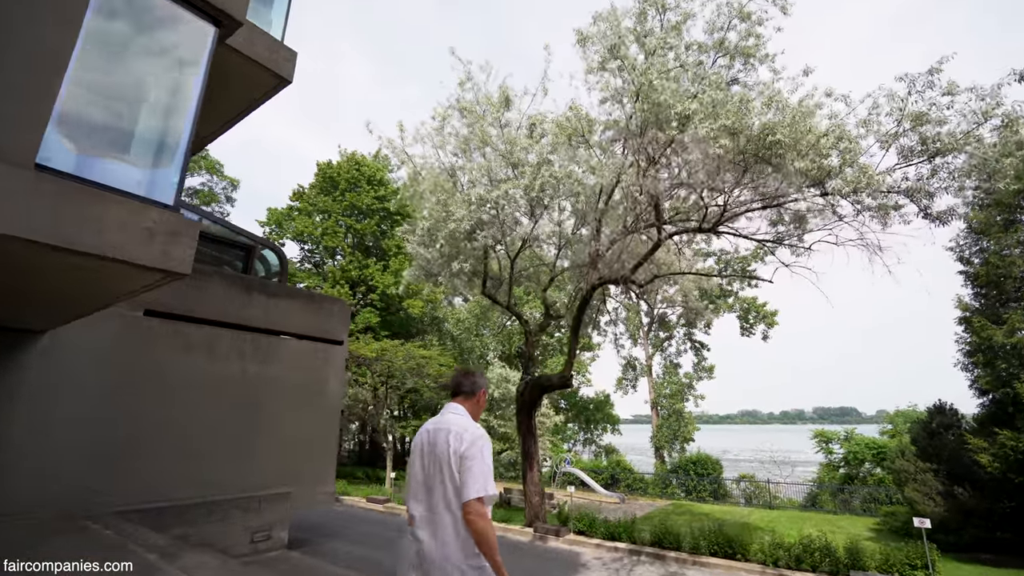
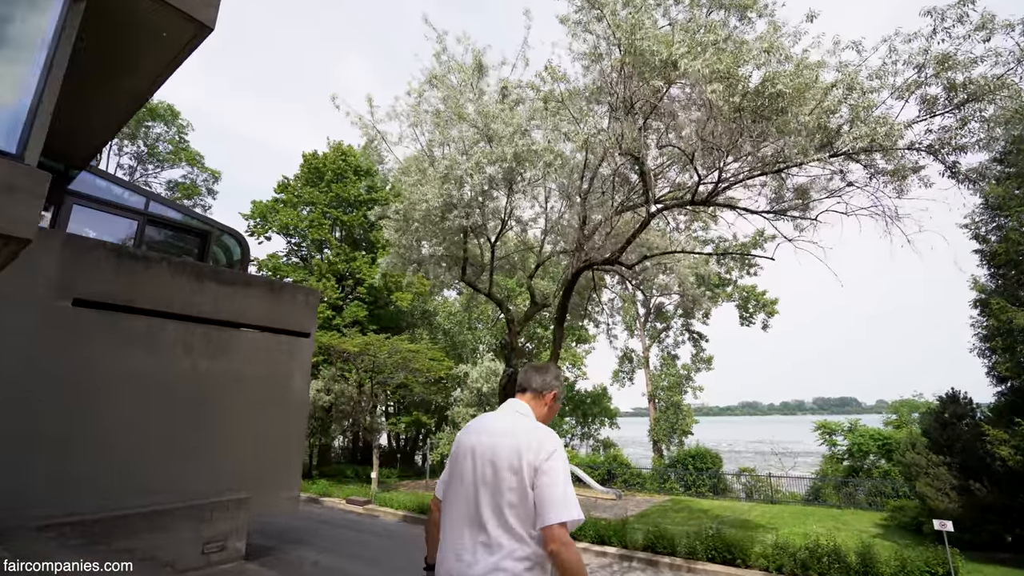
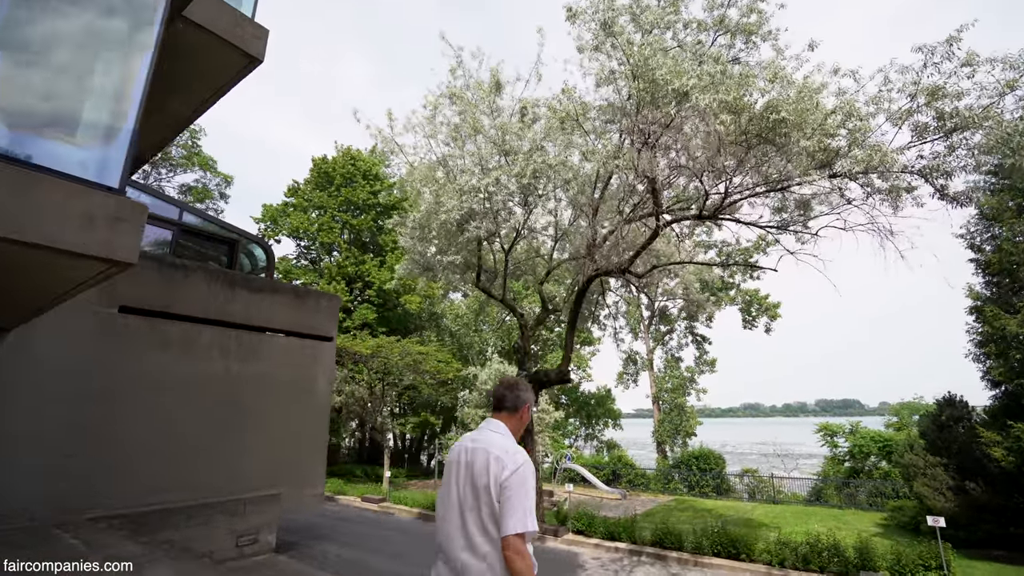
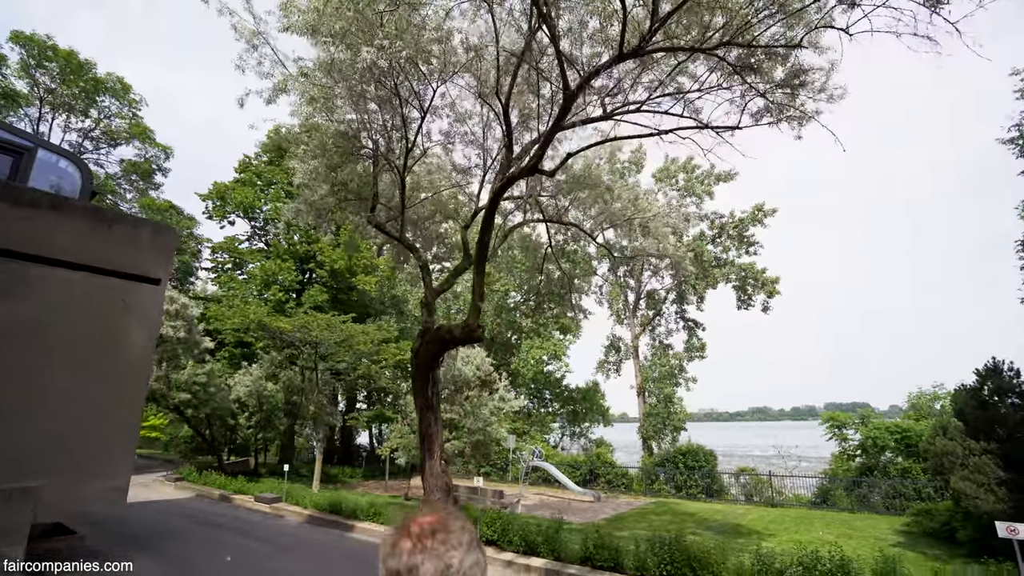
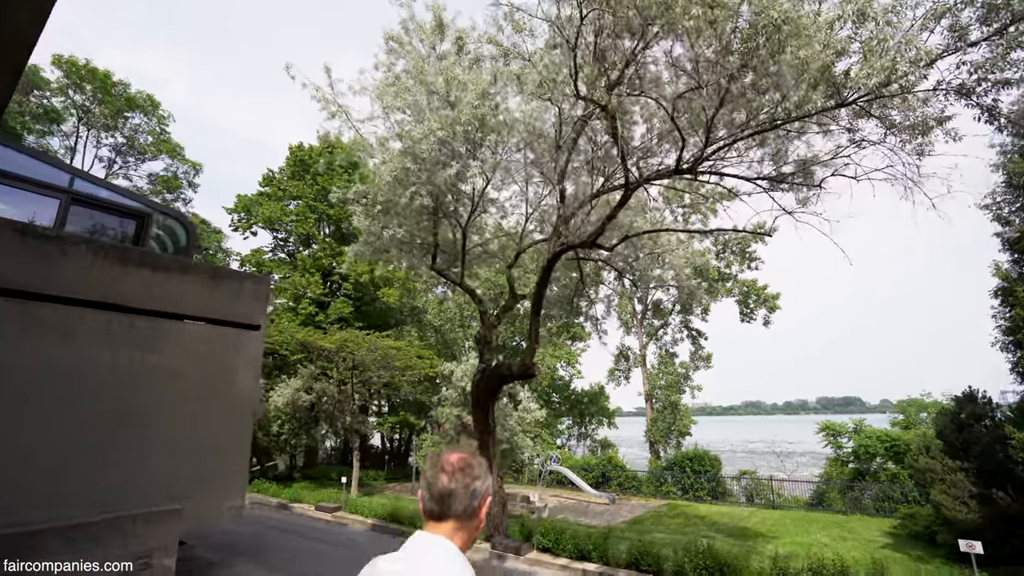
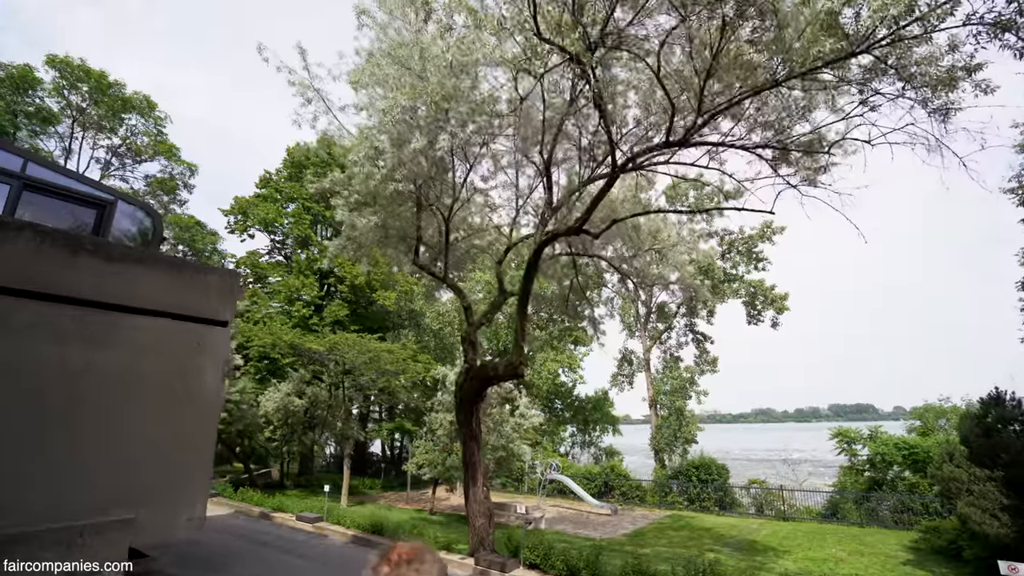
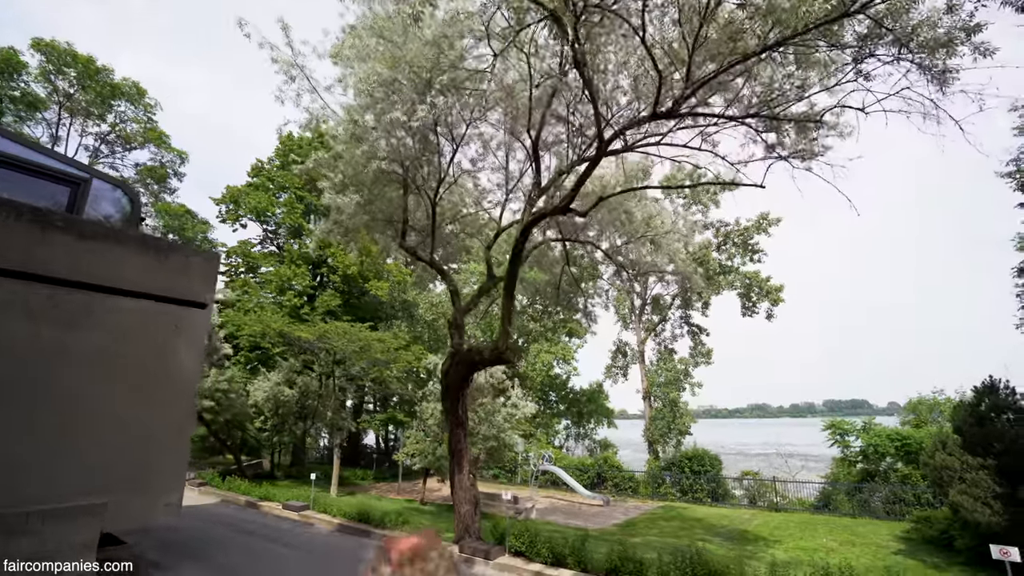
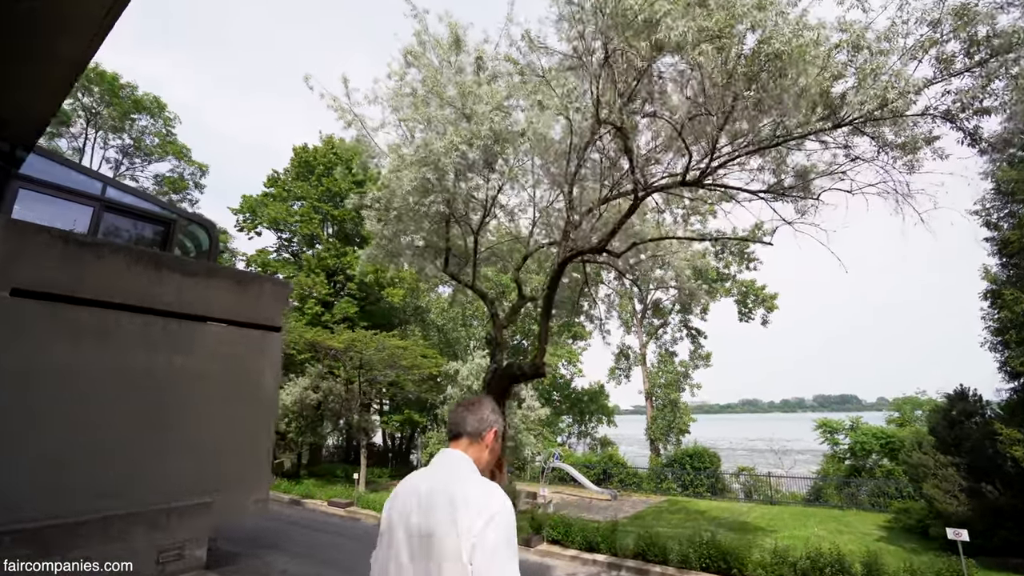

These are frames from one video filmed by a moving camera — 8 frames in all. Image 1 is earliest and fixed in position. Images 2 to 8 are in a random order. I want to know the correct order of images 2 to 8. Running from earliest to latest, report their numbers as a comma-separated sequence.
3, 2, 8, 5, 6, 7, 4
